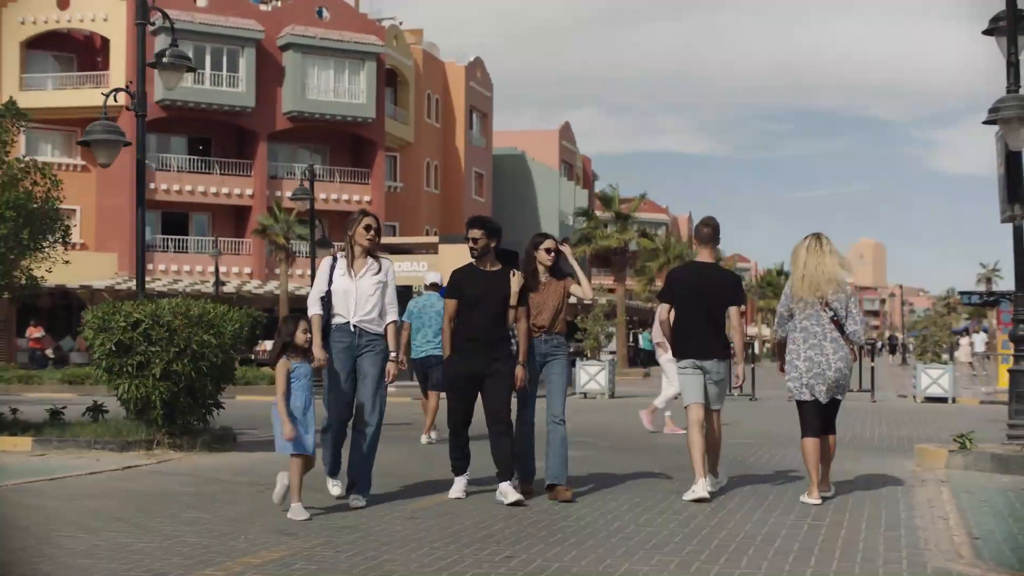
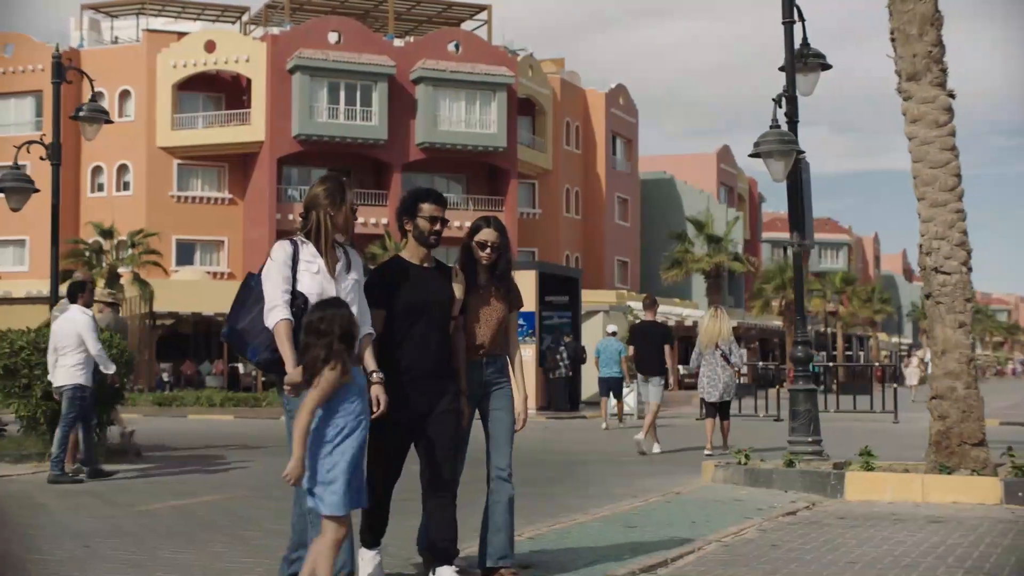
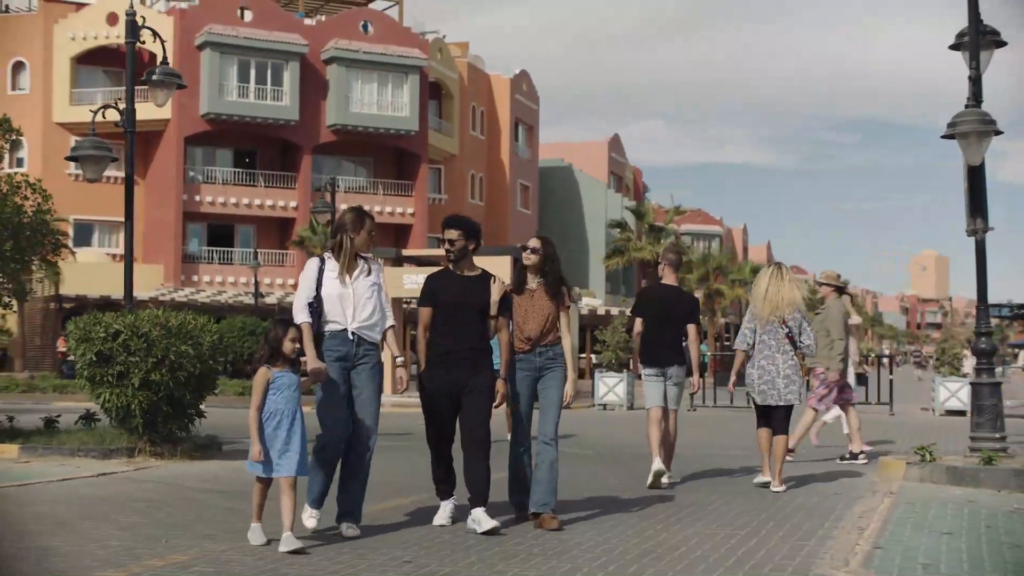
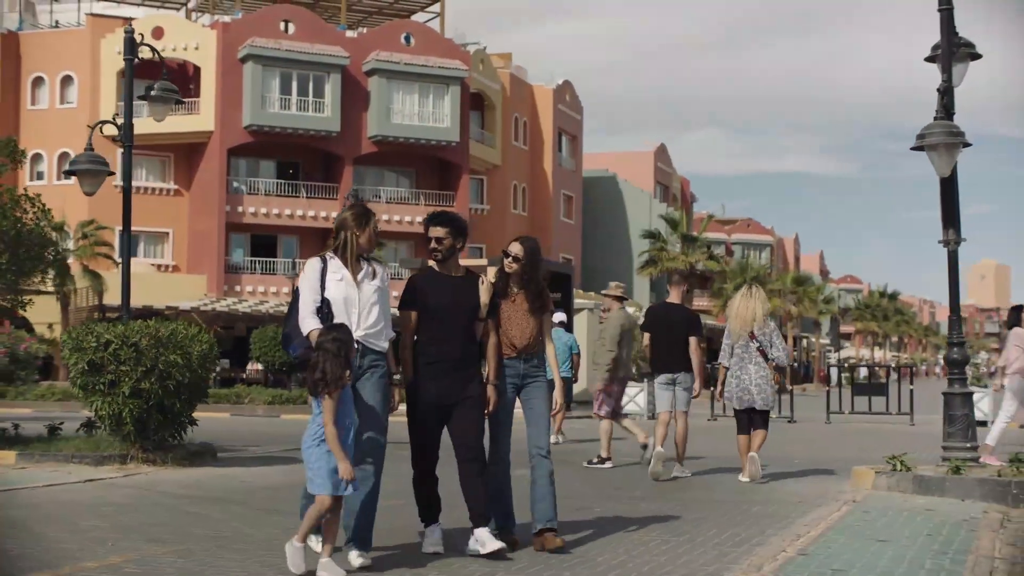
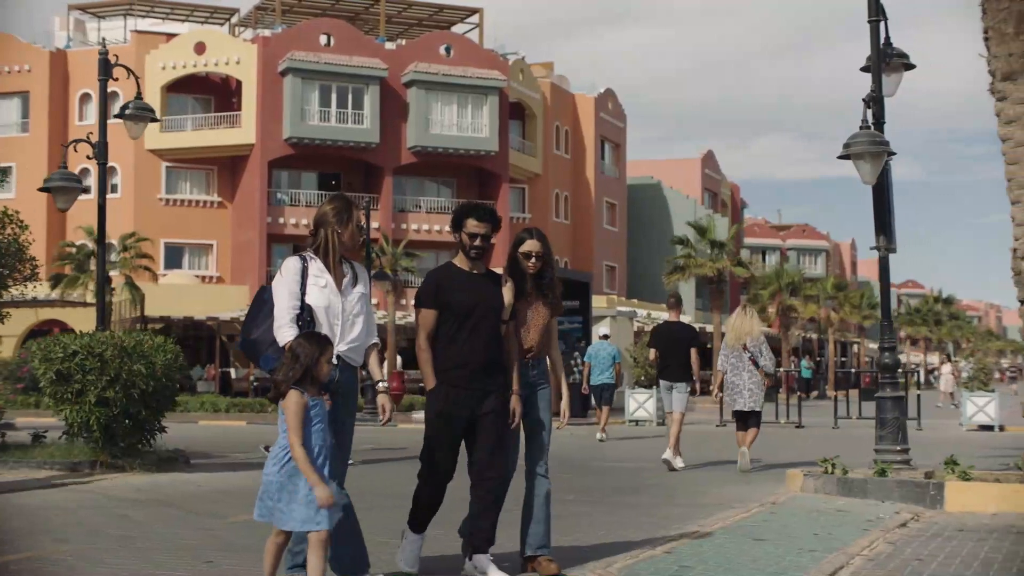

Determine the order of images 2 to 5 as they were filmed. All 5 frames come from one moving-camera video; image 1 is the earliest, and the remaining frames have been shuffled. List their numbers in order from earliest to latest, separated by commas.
3, 4, 5, 2
